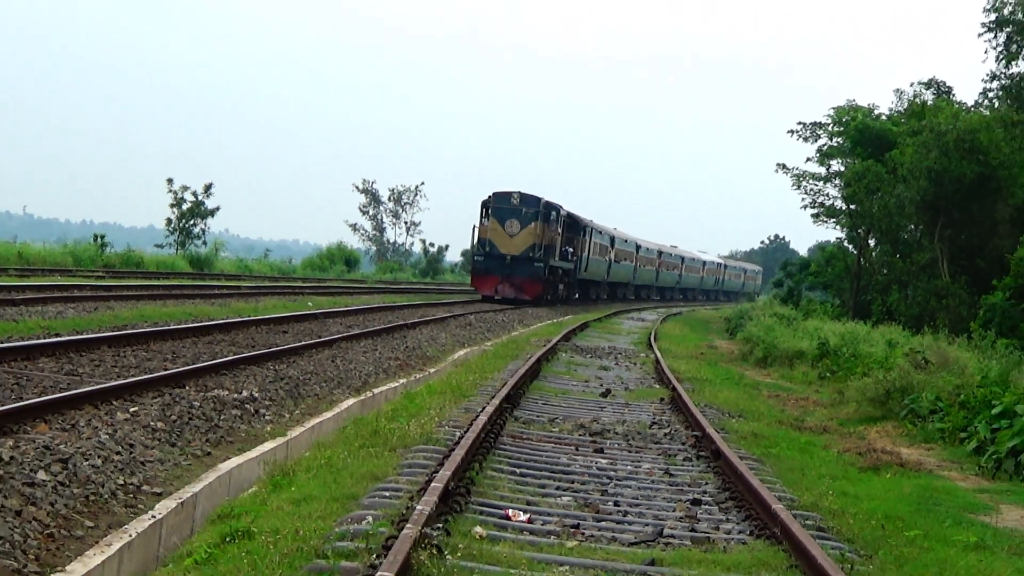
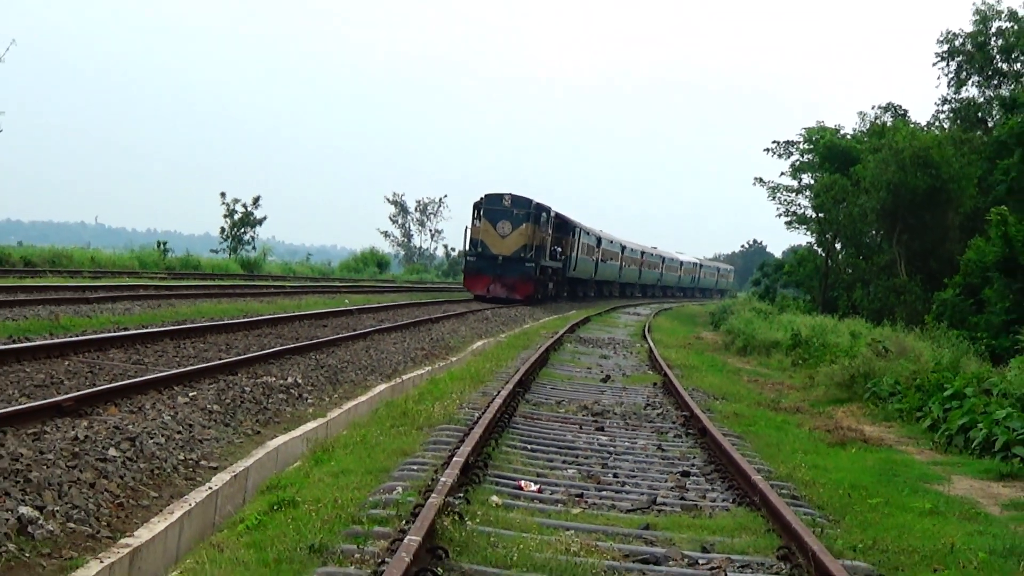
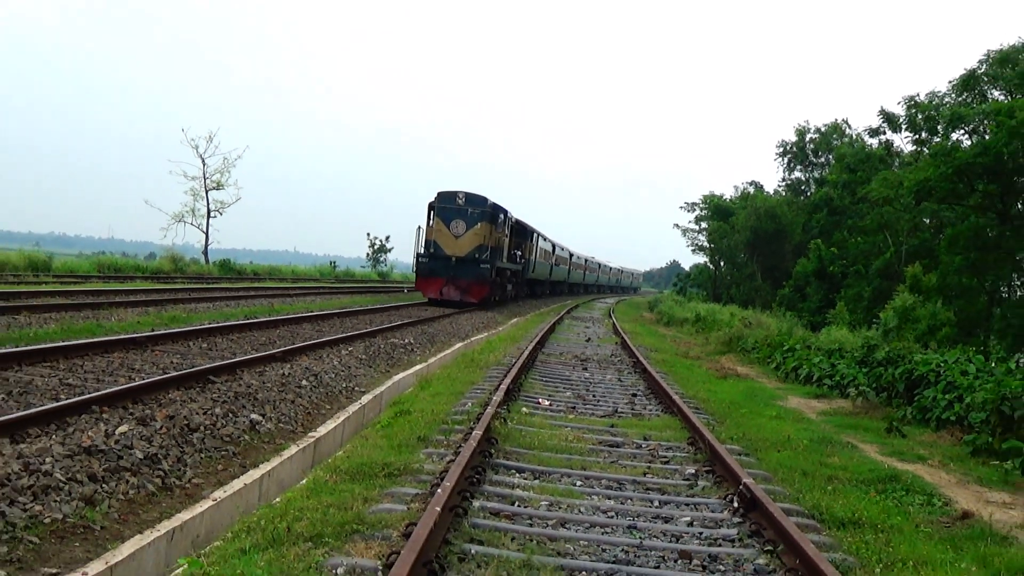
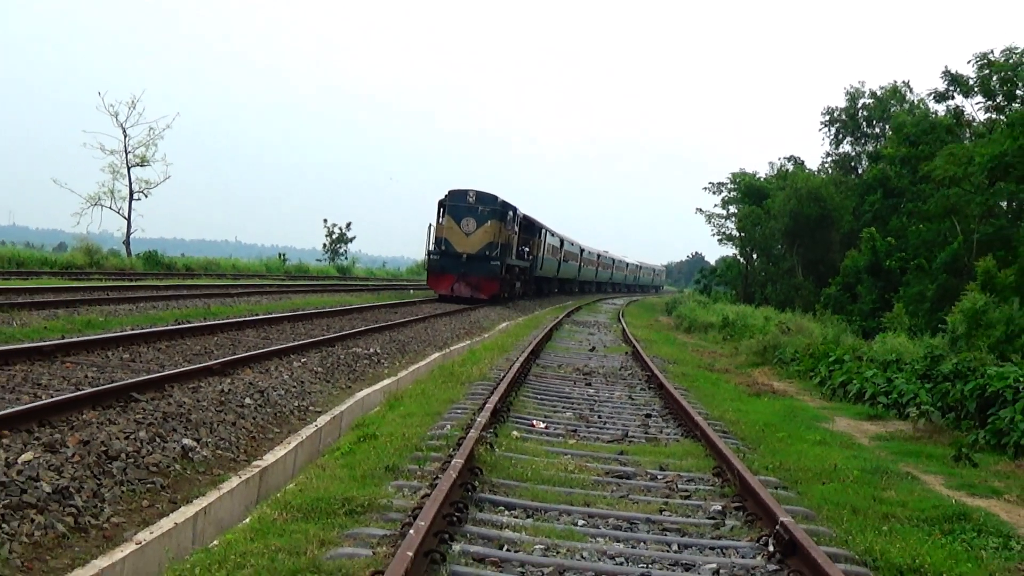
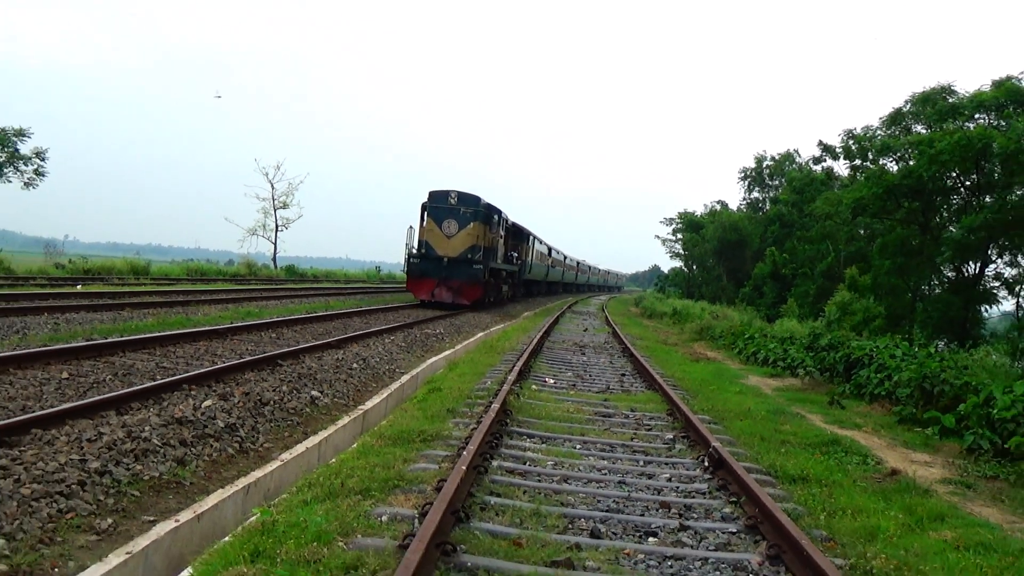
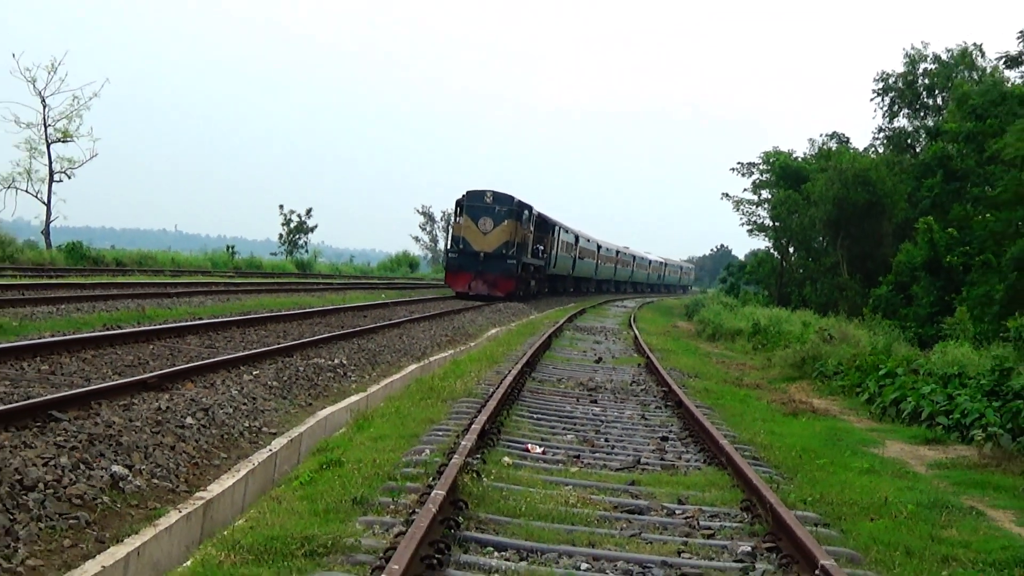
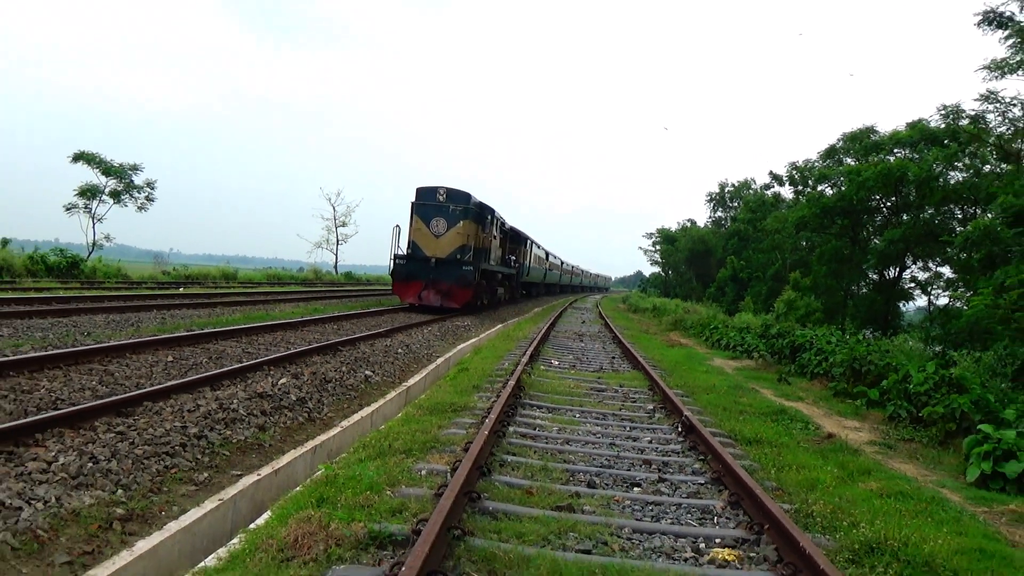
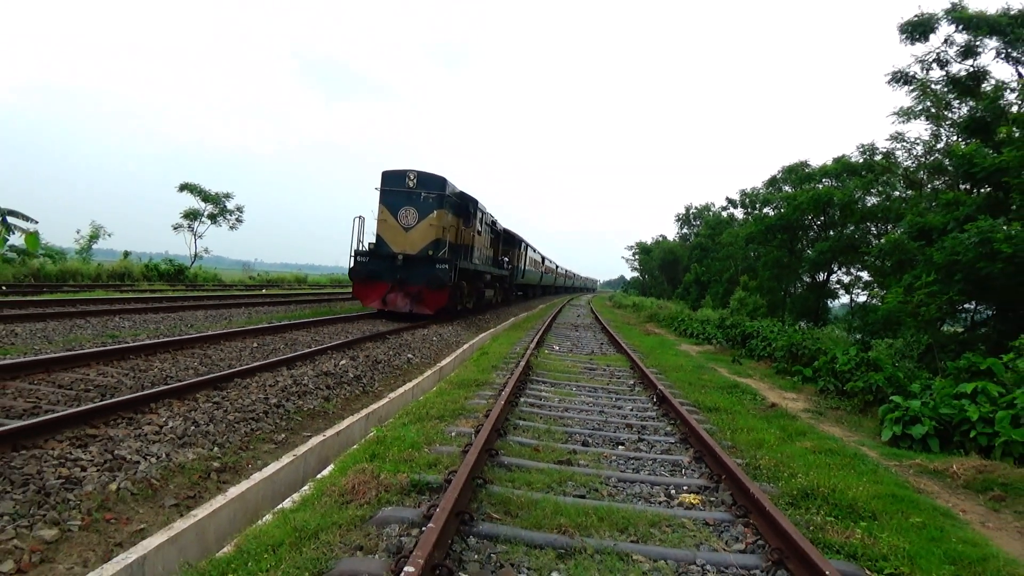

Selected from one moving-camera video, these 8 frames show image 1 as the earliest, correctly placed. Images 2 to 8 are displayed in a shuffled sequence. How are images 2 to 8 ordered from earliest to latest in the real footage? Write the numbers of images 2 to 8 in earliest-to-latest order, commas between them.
2, 6, 4, 3, 5, 7, 8
